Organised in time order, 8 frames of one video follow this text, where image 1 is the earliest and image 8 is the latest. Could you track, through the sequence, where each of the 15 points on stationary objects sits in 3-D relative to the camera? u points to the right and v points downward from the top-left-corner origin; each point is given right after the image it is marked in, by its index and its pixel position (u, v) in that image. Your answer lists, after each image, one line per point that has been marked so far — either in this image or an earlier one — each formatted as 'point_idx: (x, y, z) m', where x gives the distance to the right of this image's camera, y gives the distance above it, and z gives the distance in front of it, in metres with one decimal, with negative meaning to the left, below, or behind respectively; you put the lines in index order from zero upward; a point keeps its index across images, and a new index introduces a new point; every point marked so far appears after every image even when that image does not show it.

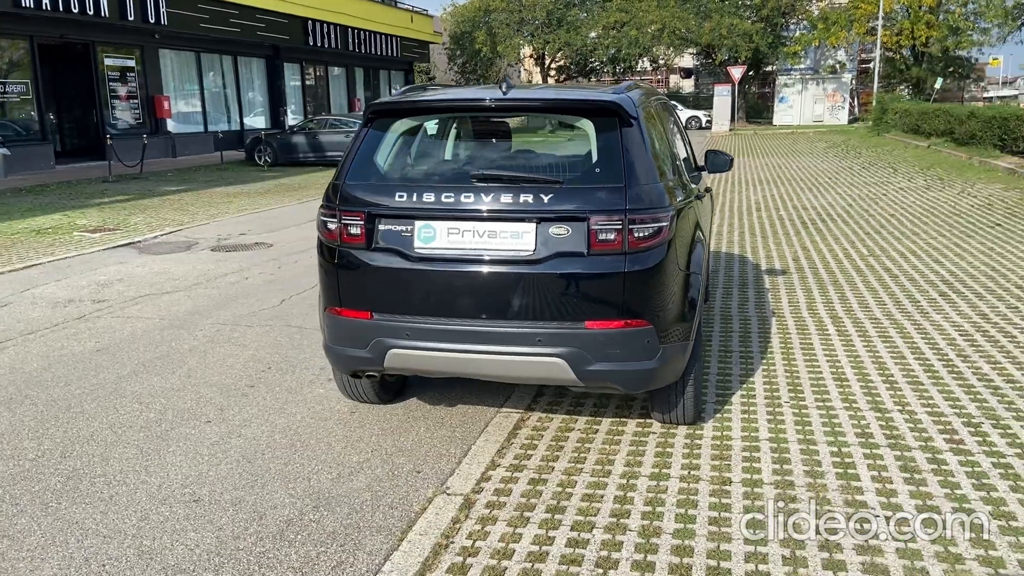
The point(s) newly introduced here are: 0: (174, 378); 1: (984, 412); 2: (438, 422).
0: (-2.0, -0.5, +5.2) m
1: (+2.4, -0.6, +4.4) m
2: (-0.4, -0.7, +4.5) m
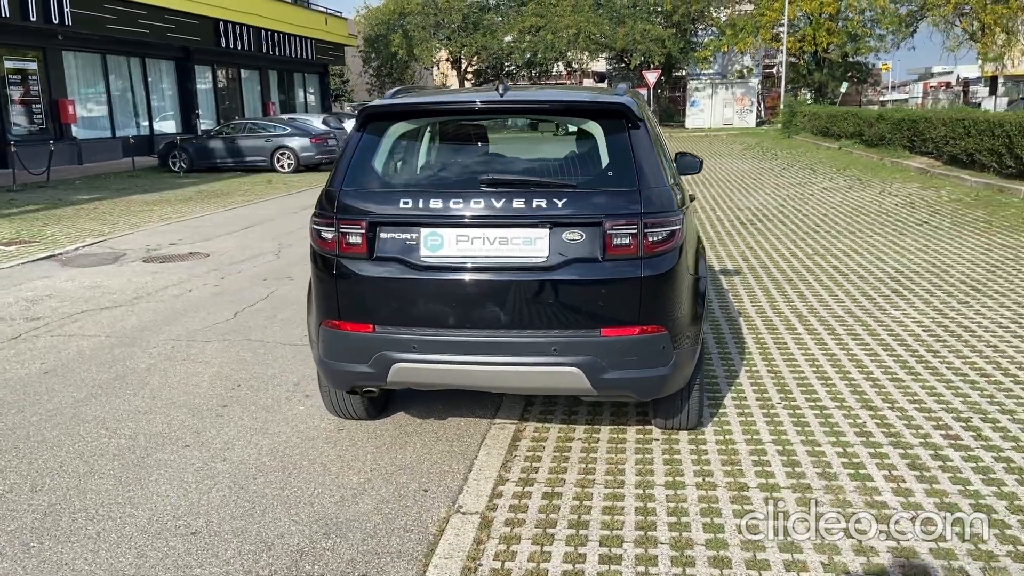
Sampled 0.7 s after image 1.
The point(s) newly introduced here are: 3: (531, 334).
0: (-2.1, -0.6, +4.8) m
1: (+2.4, -0.6, +4.5) m
2: (-0.4, -0.7, +4.3) m
3: (+0.1, -0.2, +3.5) m
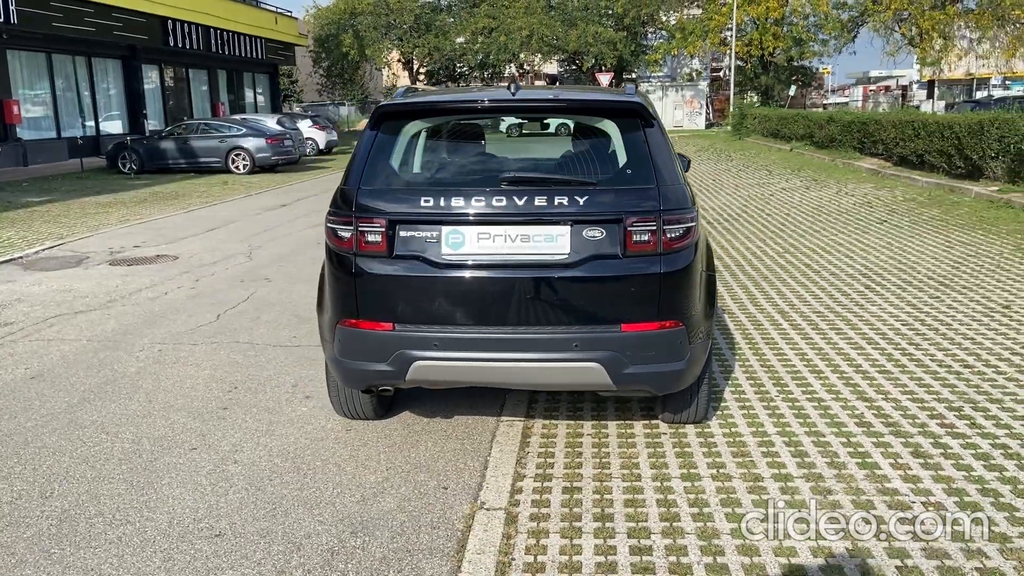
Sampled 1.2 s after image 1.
0: (-2.1, -0.6, +4.7) m
1: (+2.4, -0.6, +4.7) m
2: (-0.3, -0.7, +4.3) m
3: (+0.2, -0.2, +3.6) m
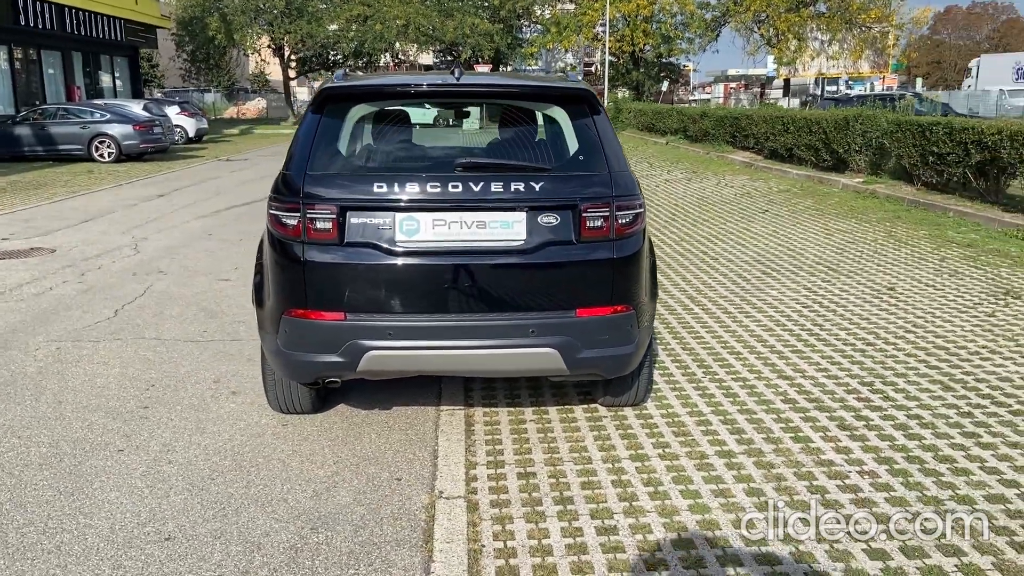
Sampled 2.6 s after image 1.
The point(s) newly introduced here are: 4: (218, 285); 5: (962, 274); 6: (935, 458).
0: (-2.4, -0.6, +4.4) m
1: (+2.1, -0.5, +5.0) m
2: (-0.6, -0.7, +4.2) m
3: (0.0, -0.1, +3.6) m
4: (-2.5, 0.0, +7.3) m
5: (+4.1, +0.1, +7.8) m
6: (+1.9, -0.7, +3.8) m
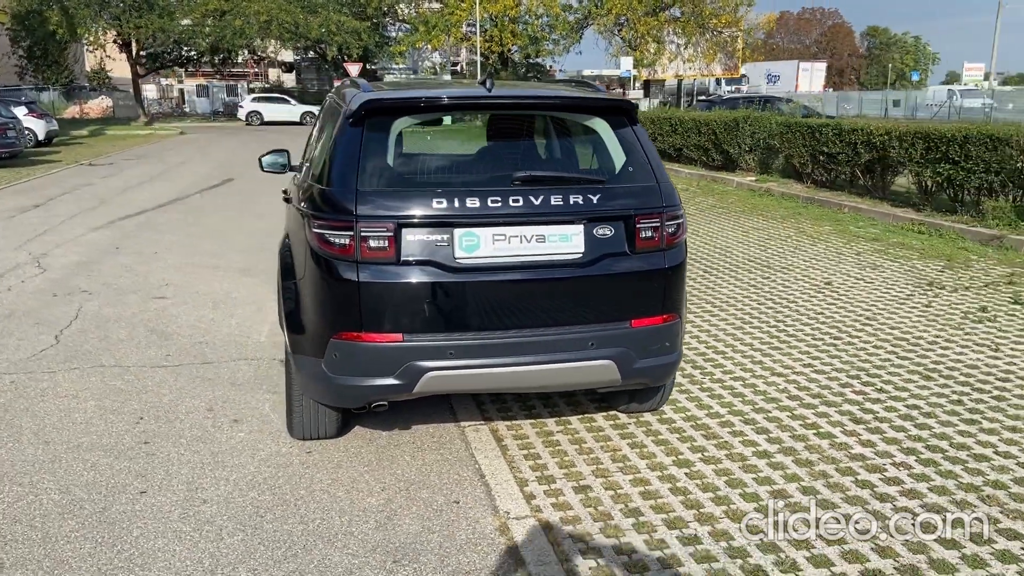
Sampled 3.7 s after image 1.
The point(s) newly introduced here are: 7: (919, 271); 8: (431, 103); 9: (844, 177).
0: (-2.2, -0.7, +4.0) m
1: (+2.1, -0.5, +5.3) m
2: (-0.5, -0.8, +4.1) m
3: (+0.2, -0.2, +3.6) m
4: (-2.8, -0.1, +6.9) m
5: (+3.6, +0.2, +8.3) m
6: (+2.1, -0.7, +4.0) m
7: (+3.8, +0.2, +8.1) m
8: (-0.4, +0.8, +3.7) m
9: (+4.9, +1.7, +12.8) m
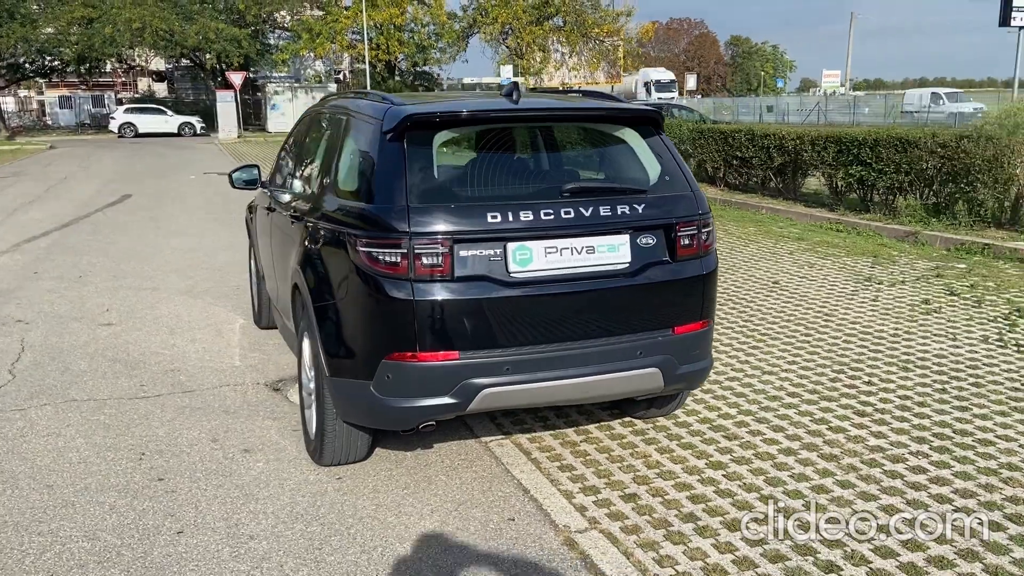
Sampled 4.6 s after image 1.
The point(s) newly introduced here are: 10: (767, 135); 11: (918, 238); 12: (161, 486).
0: (-2.1, -0.9, +3.7) m
1: (+2.0, -0.5, +5.5) m
2: (-0.3, -0.8, +4.0) m
3: (+0.4, -0.2, +3.6) m
4: (-3.0, -0.3, +6.5) m
5: (+3.1, +0.2, +8.8) m
6: (+2.2, -0.7, +4.3) m
7: (+3.4, +0.2, +8.6) m
8: (-0.2, +0.7, +3.6) m
9: (+3.8, +1.7, +13.4) m
10: (+3.7, +2.2, +12.7) m
11: (+4.6, +0.6, +9.7) m
12: (-1.5, -0.9, +3.8) m
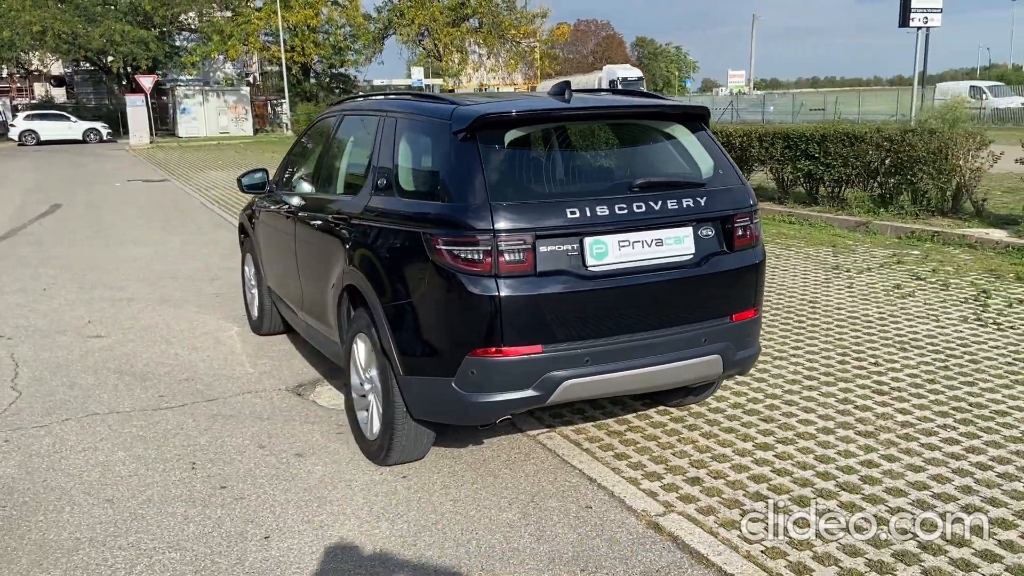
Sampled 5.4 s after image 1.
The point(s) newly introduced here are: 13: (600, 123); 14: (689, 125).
0: (-1.7, -0.9, +3.6) m
1: (+2.1, -0.4, +5.8) m
2: (0.0, -0.8, +4.1) m
3: (+0.7, -0.2, +3.7) m
4: (-3.0, -0.4, +6.2) m
5: (+2.9, +0.3, +9.1) m
6: (+2.4, -0.6, +4.6) m
7: (+3.1, +0.3, +9.0) m
8: (0.0, +0.7, +3.7) m
9: (+3.1, +1.8, +13.8) m
10: (+3.1, +2.4, +13.1) m
11: (+4.2, +0.7, +10.2) m
12: (-1.2, -0.9, +3.7) m
13: (+0.4, +0.7, +3.8) m
14: (+0.8, +0.8, +4.1) m
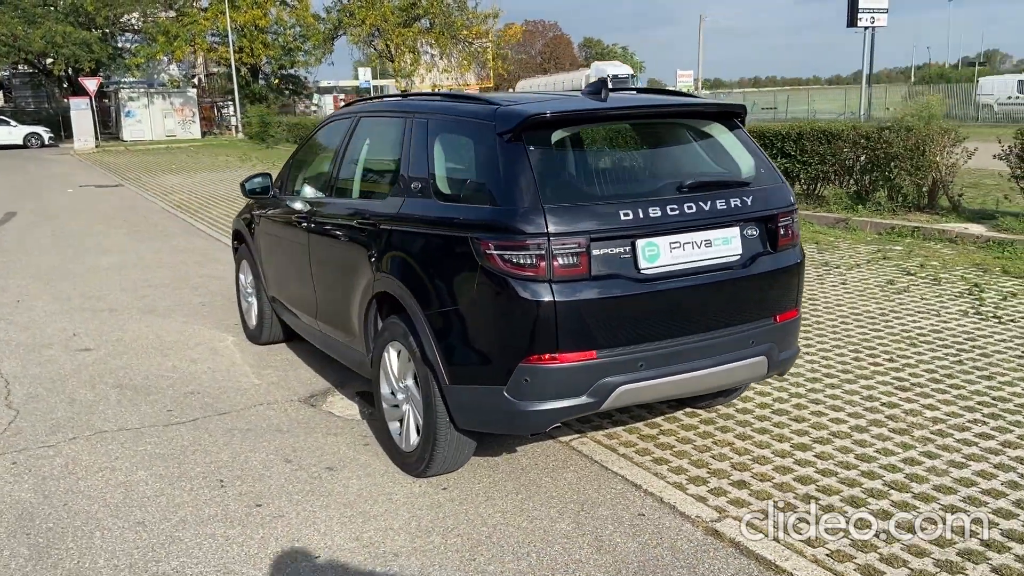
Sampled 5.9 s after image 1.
0: (-1.5, -1.0, +3.4) m
1: (+2.2, -0.4, +5.8) m
2: (+0.2, -0.8, +4.0) m
3: (+0.9, -0.2, +3.7) m
4: (-2.9, -0.5, +6.0) m
5: (+2.7, +0.4, +9.2) m
6: (+2.6, -0.6, +4.7) m
7: (+3.0, +0.4, +9.0) m
8: (+0.2, +0.7, +3.6) m
9: (+2.6, +1.8, +13.9) m
10: (+2.7, +2.4, +13.1) m
11: (+4.0, +0.8, +10.3) m
12: (-1.0, -0.9, +3.6) m
13: (+0.5, +0.7, +3.7) m
14: (+1.0, +0.8, +4.0) m
